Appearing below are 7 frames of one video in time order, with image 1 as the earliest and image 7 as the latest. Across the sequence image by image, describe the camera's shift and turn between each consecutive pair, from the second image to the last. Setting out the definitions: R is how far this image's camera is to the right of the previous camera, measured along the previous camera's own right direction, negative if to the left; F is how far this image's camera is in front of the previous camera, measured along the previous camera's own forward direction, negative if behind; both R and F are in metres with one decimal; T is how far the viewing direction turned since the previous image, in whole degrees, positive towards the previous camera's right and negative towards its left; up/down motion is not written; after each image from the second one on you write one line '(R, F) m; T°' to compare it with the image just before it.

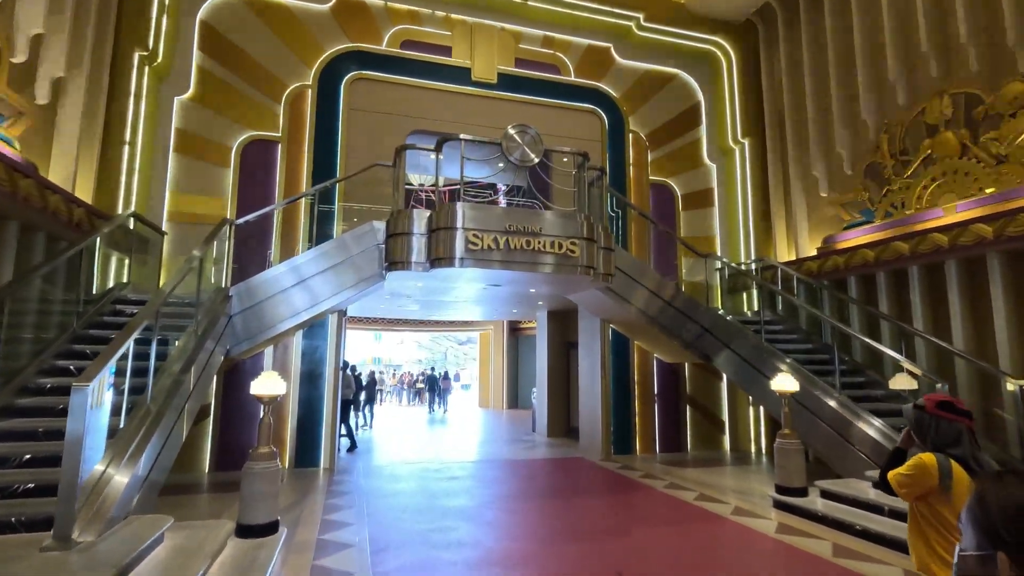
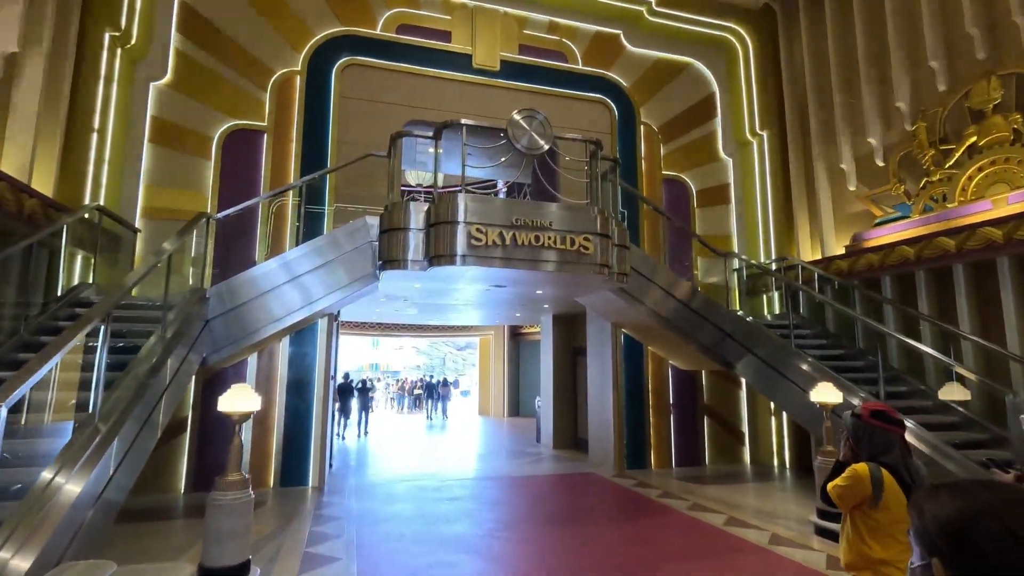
(-0.1, +0.6) m; 0°
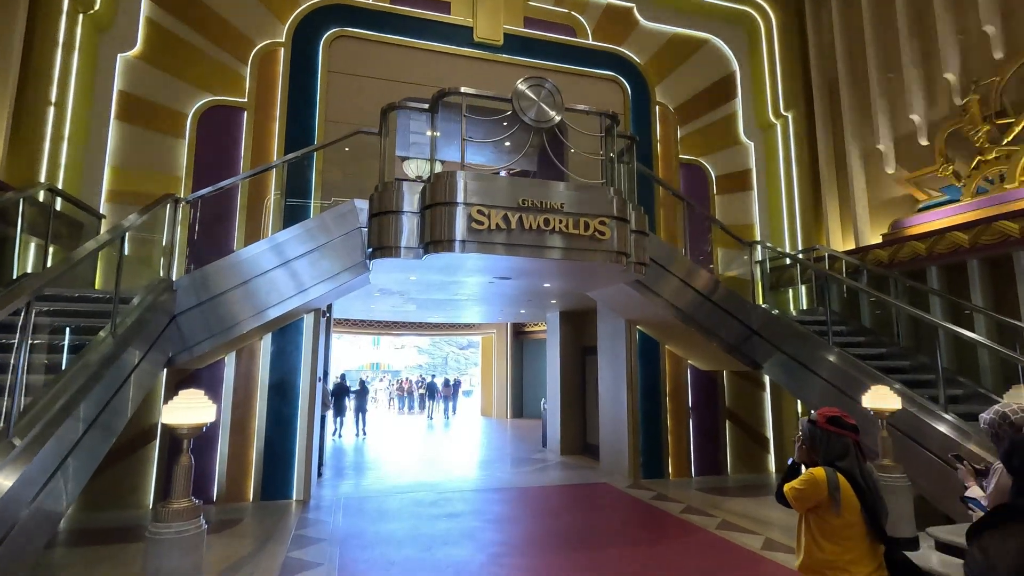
(0.0, +0.7) m; 0°
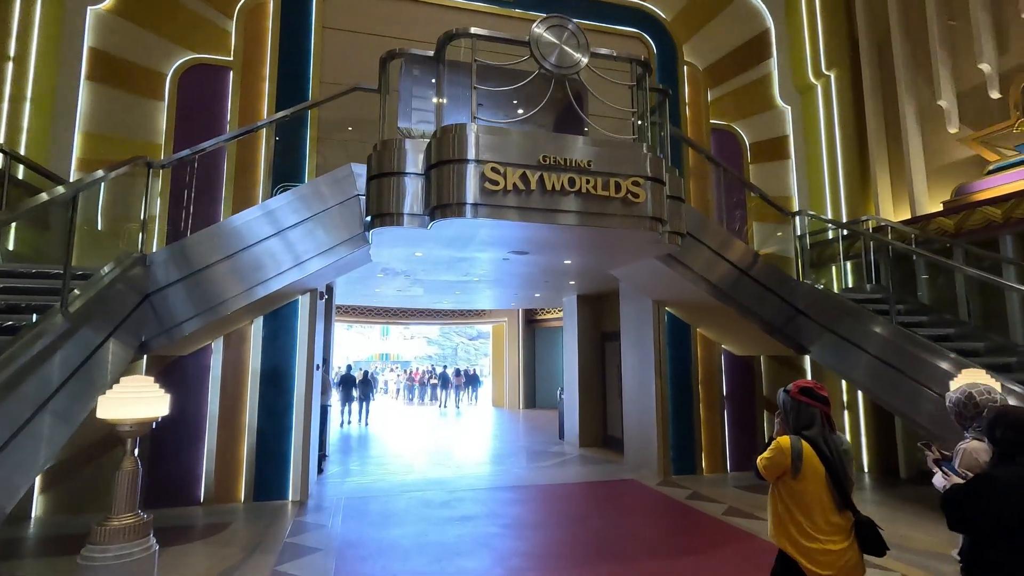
(-0.1, +0.7) m; -1°
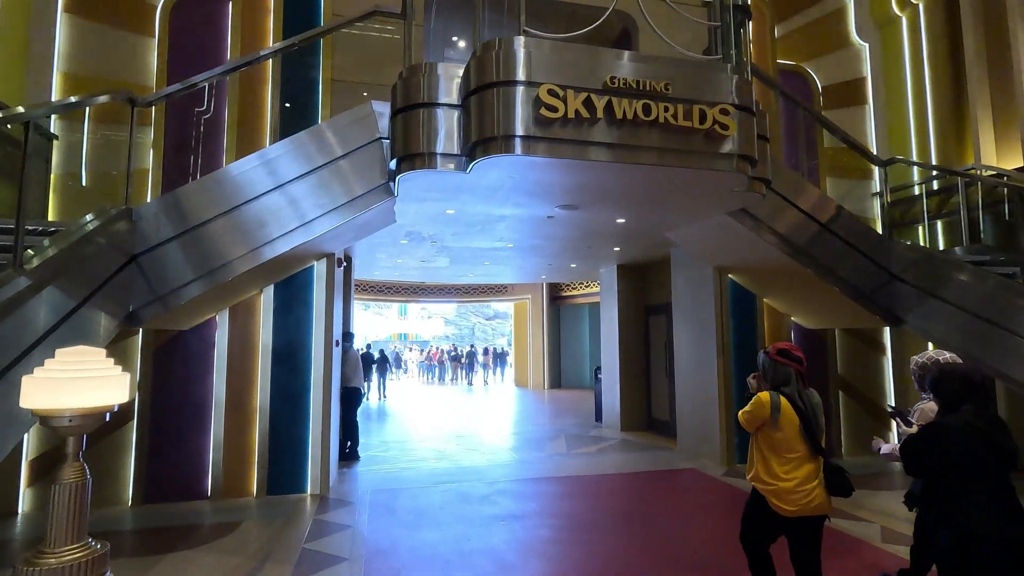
(-0.3, +0.8) m; -2°
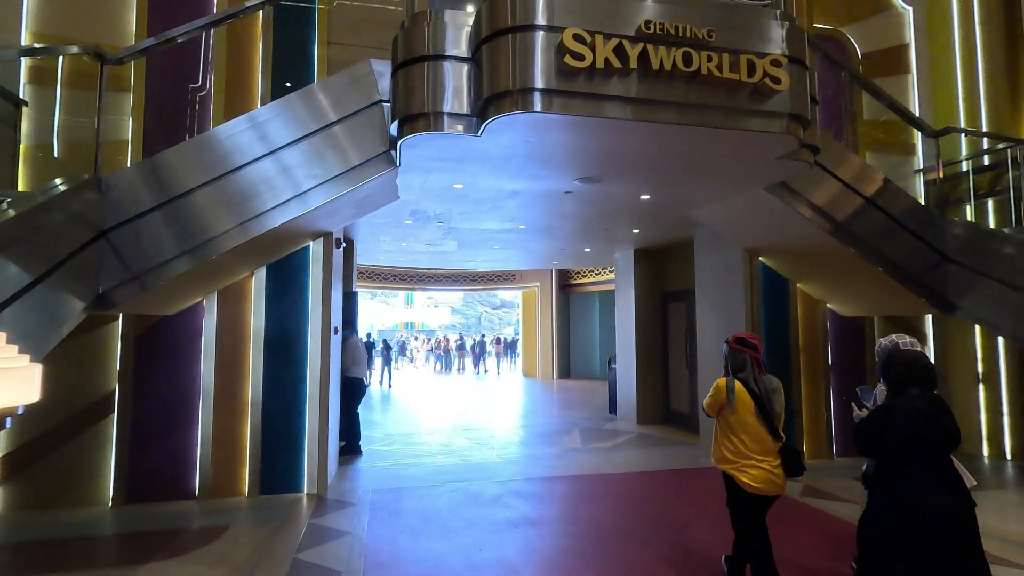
(-0.1, +0.4) m; -1°
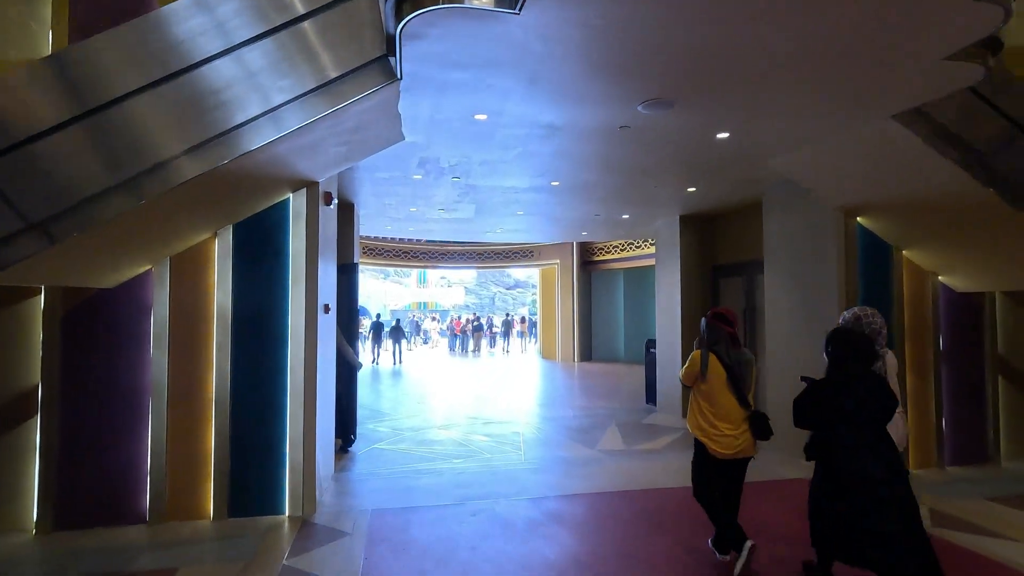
(-0.2, +1.0) m; -1°
